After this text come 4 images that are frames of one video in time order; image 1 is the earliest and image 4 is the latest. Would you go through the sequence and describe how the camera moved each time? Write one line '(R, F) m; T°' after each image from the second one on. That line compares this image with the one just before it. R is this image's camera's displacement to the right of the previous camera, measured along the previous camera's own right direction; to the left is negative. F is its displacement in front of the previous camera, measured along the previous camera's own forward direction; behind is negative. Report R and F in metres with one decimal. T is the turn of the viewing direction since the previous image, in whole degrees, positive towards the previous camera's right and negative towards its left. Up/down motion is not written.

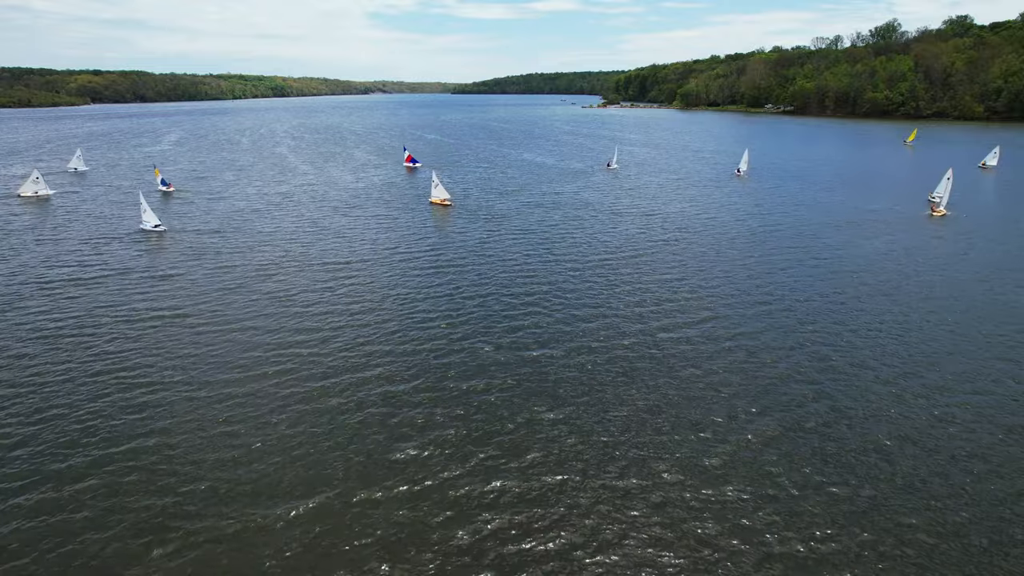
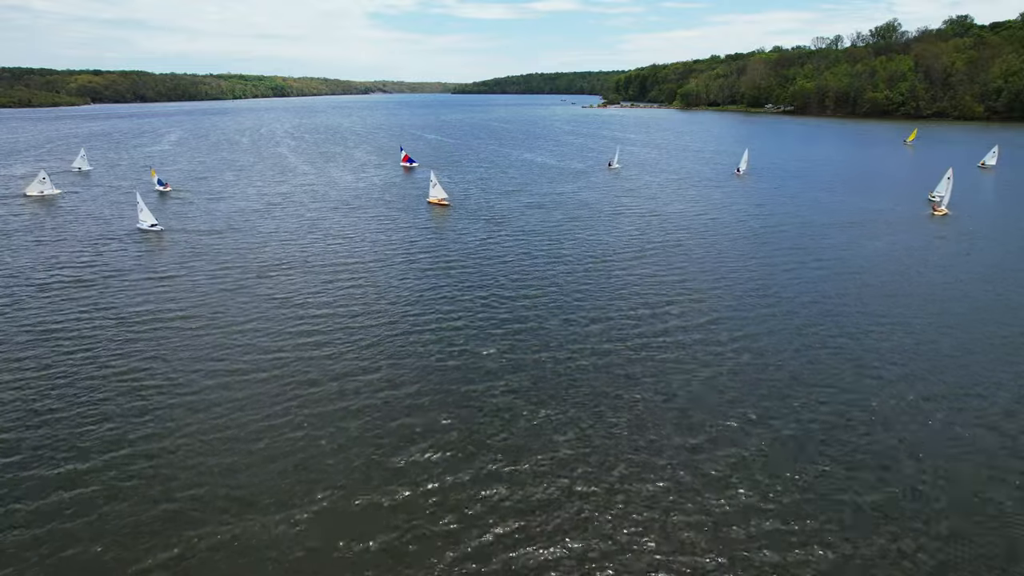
(-0.1, +0.2) m; 0°
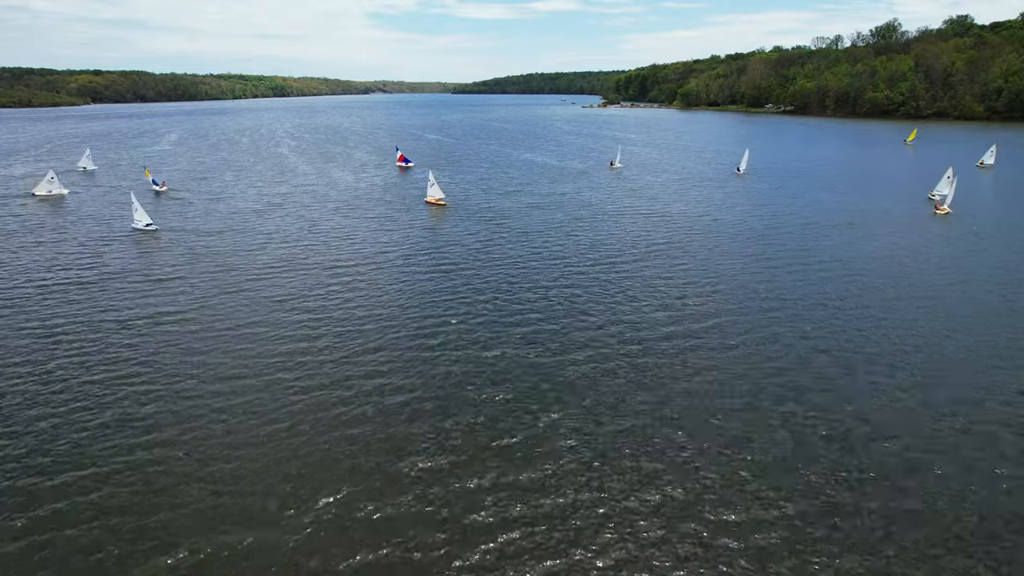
(-0.1, +0.3) m; 0°
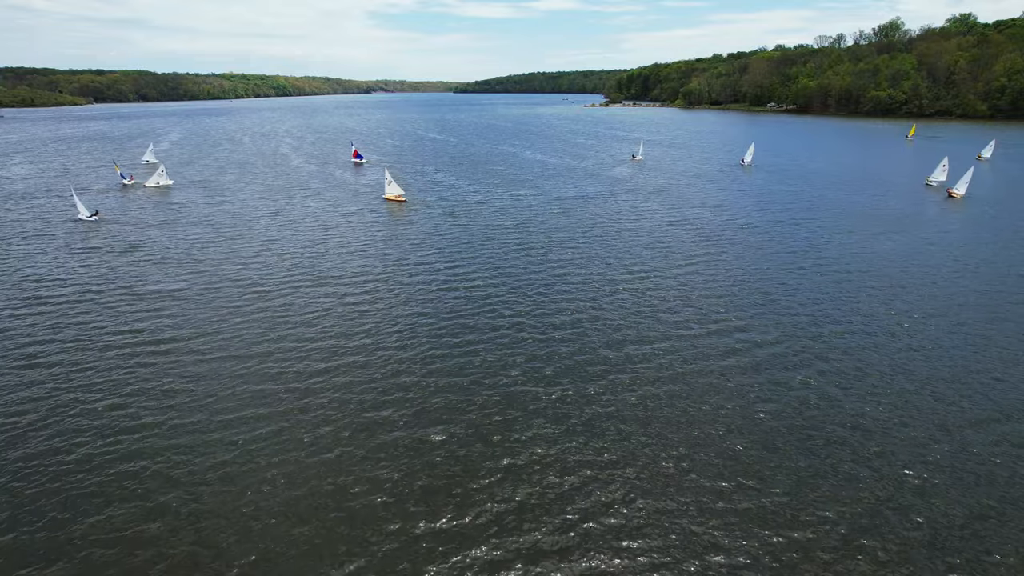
(-1.7, +3.3) m; 0°
